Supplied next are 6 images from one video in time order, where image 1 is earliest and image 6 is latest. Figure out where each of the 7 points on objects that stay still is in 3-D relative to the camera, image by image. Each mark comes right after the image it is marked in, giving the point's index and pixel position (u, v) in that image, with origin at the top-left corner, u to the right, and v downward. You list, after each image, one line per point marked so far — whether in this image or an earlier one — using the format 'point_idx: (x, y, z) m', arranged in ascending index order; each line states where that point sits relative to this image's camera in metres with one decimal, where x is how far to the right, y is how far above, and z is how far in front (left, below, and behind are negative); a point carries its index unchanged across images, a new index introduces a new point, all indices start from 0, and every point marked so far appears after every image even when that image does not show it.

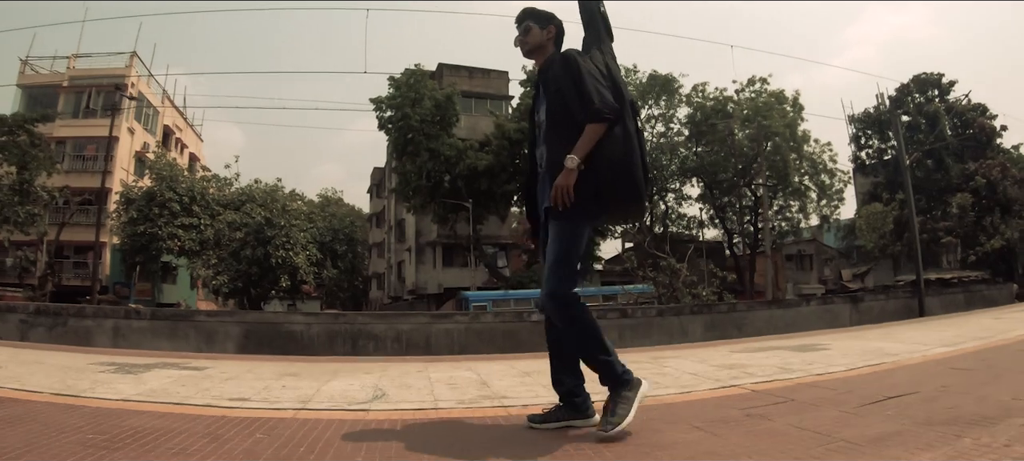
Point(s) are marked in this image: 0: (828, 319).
0: (+7.3, -2.0, +13.9) m
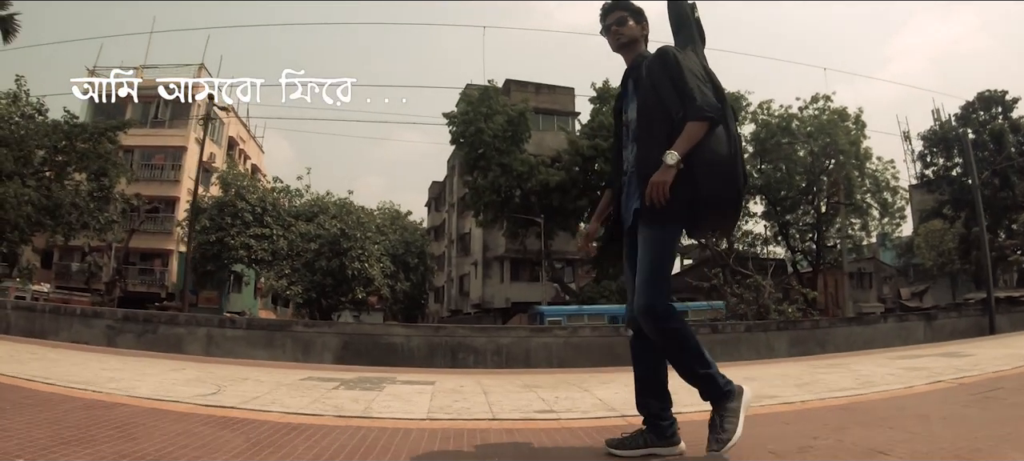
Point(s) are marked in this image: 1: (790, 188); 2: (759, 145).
0: (+9.0, -2.4, +13.6) m
1: (+8.3, +1.3, +17.8) m
2: (+7.2, +2.5, +17.6) m
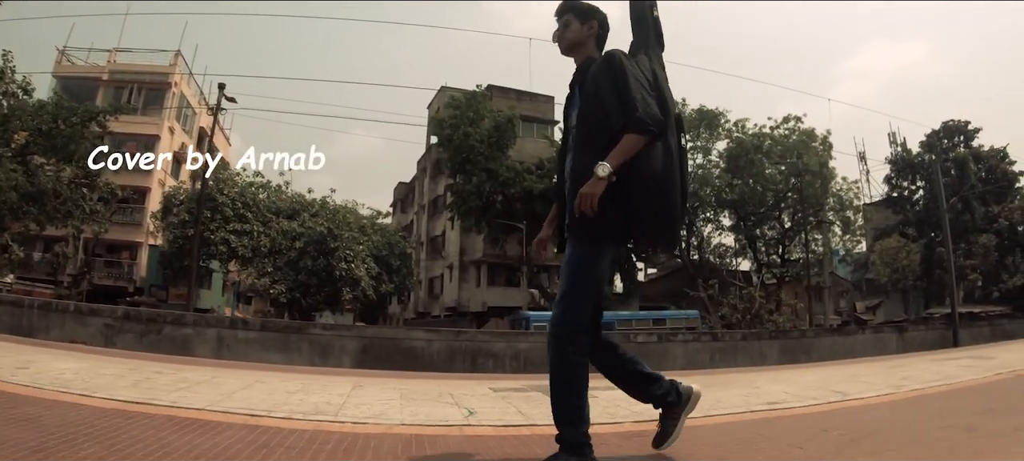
0: (+8.9, -2.8, +14.5) m
1: (+7.8, +0.8, +18.7) m
2: (+6.9, +2.1, +18.4) m
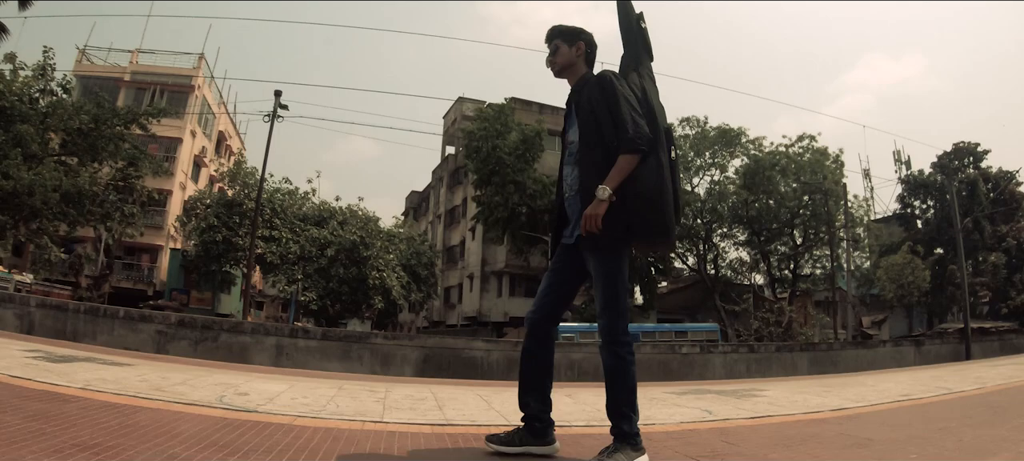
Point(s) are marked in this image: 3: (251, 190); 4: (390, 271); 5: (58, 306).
0: (+9.6, -3.2, +14.9) m
1: (+8.5, +0.4, +19.1) m
2: (+7.5, +1.7, +18.8) m
3: (-8.0, +1.2, +18.8) m
4: (-3.9, -1.4, +19.7) m
5: (-7.1, -1.2, +9.3) m
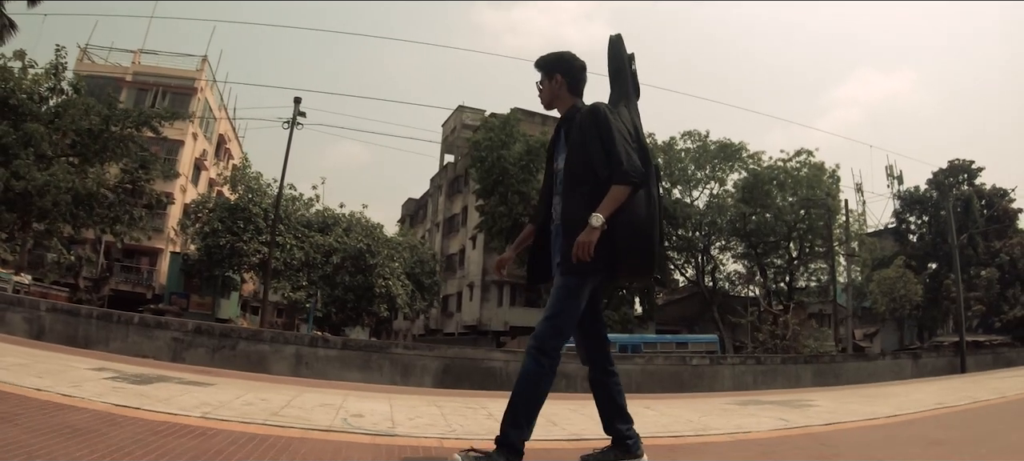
0: (+9.8, -3.6, +15.1) m
1: (+8.5, 0.0, +19.4) m
2: (+7.6, +1.3, +19.0) m
3: (-7.9, +1.0, +18.6) m
4: (-3.8, -1.6, +19.6) m
5: (-6.8, -1.3, +9.1) m
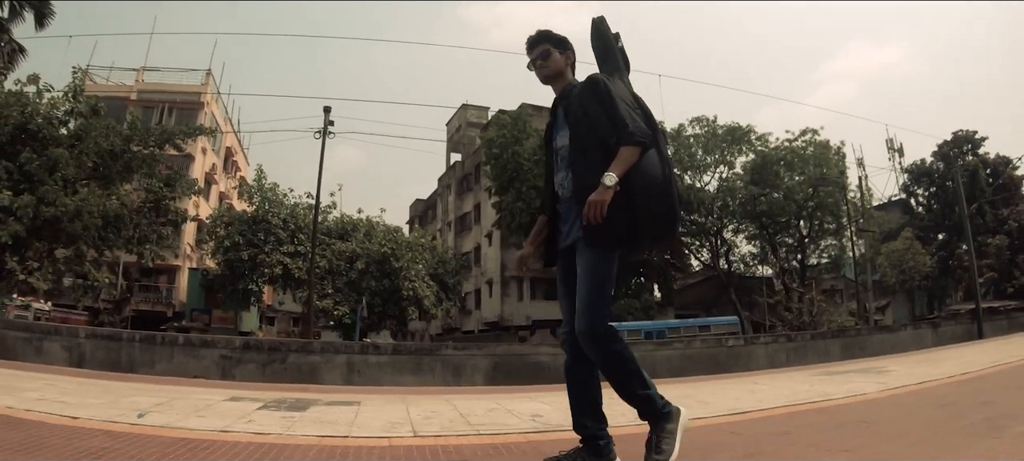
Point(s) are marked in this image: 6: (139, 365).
0: (+10.5, -2.9, +15.4) m
1: (+8.9, +0.6, +19.5) m
2: (+7.9, +1.9, +19.2) m
3: (-7.5, +0.7, +18.4) m
4: (-3.3, -1.7, +19.5) m
5: (-6.0, -1.6, +8.9) m
6: (-5.5, -2.0, +8.8) m
